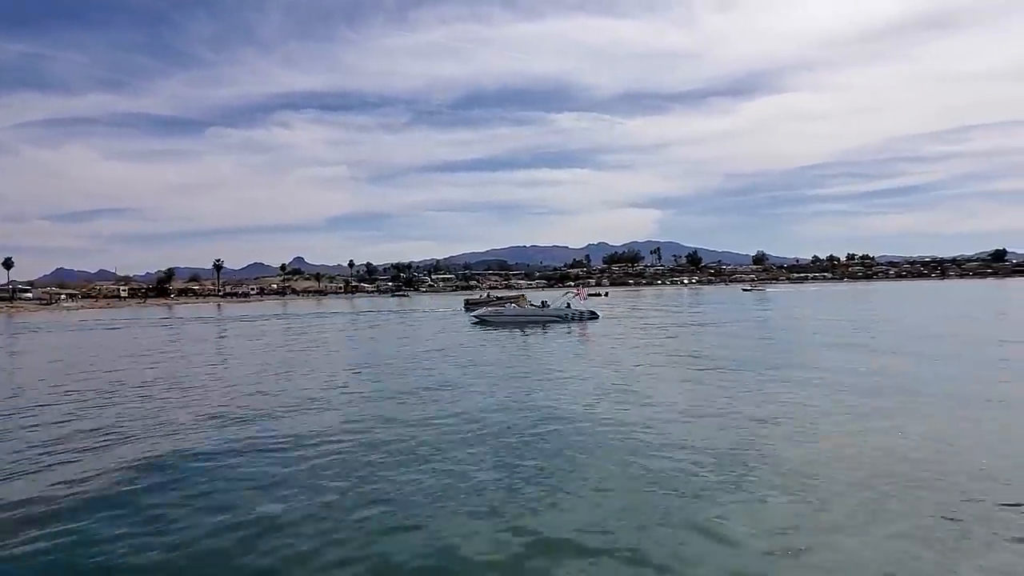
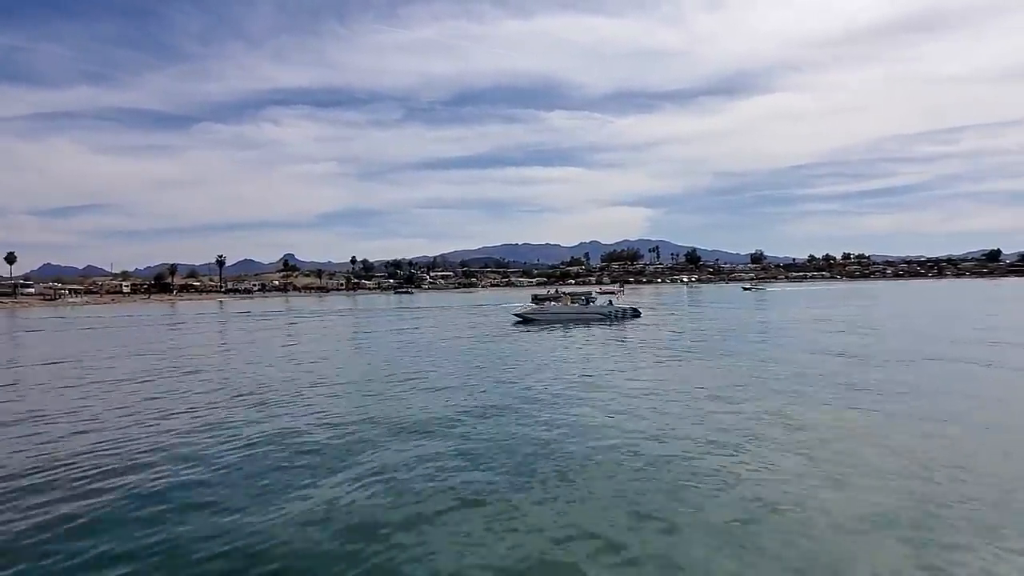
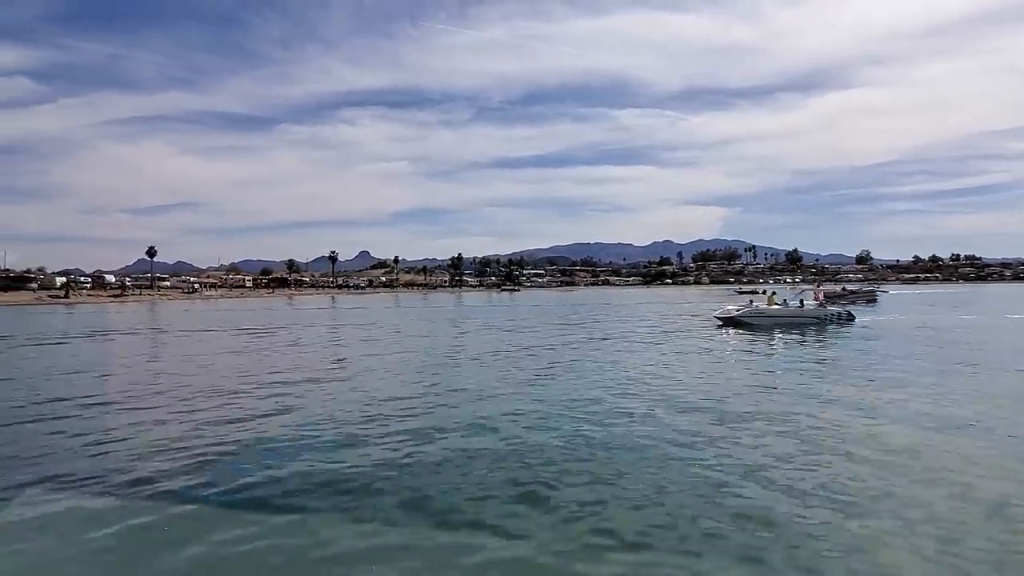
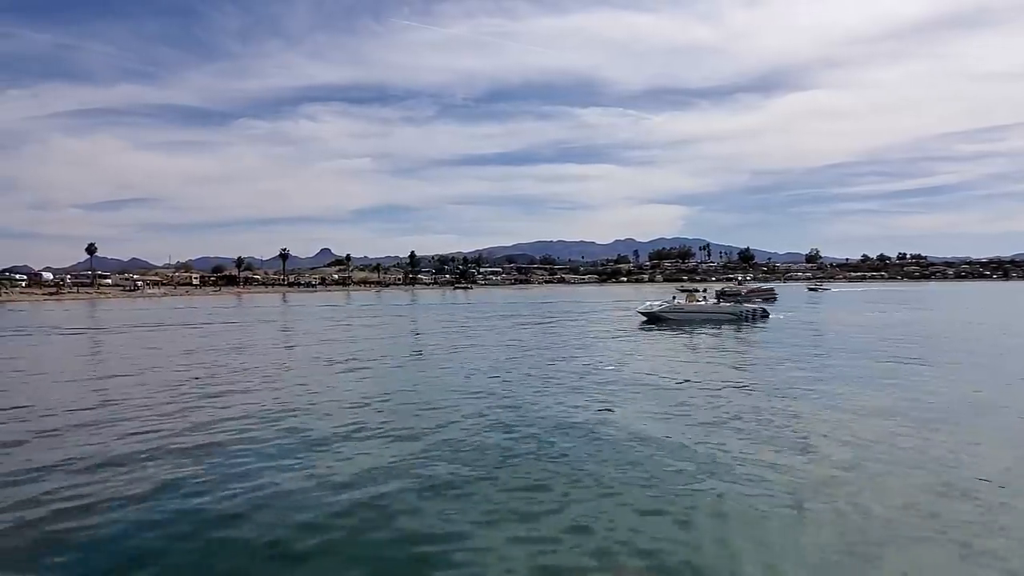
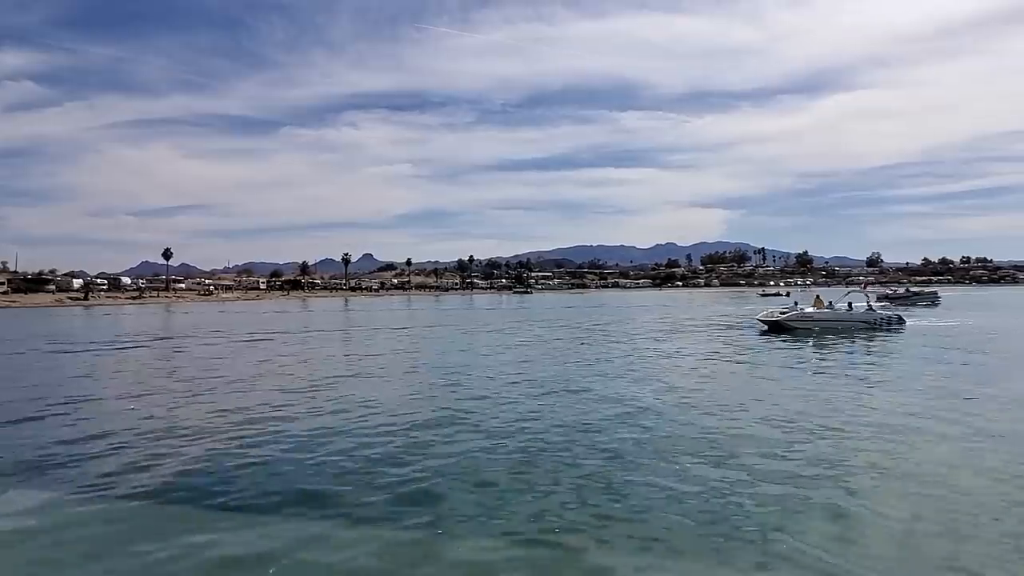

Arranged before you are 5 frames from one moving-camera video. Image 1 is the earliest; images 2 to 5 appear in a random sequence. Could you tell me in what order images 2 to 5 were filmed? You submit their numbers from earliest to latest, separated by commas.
2, 4, 3, 5
